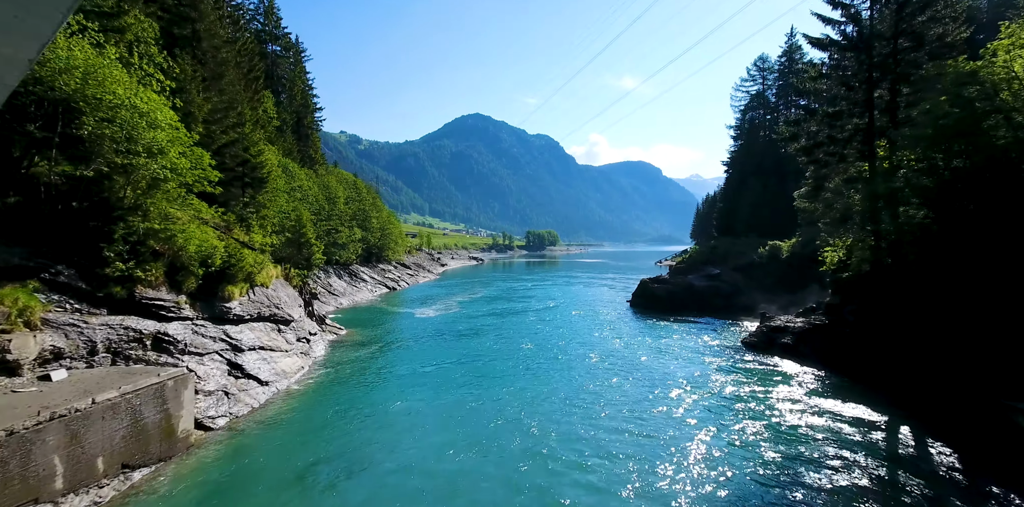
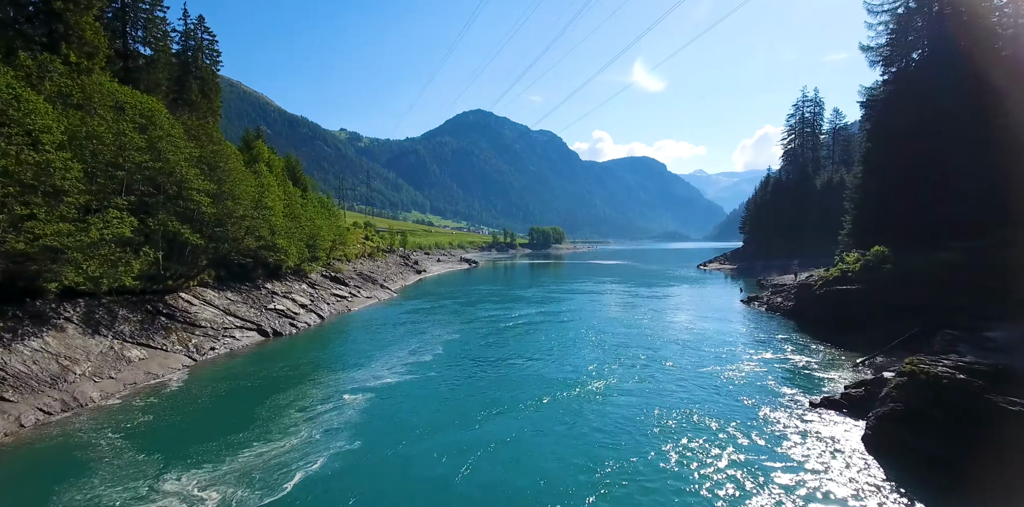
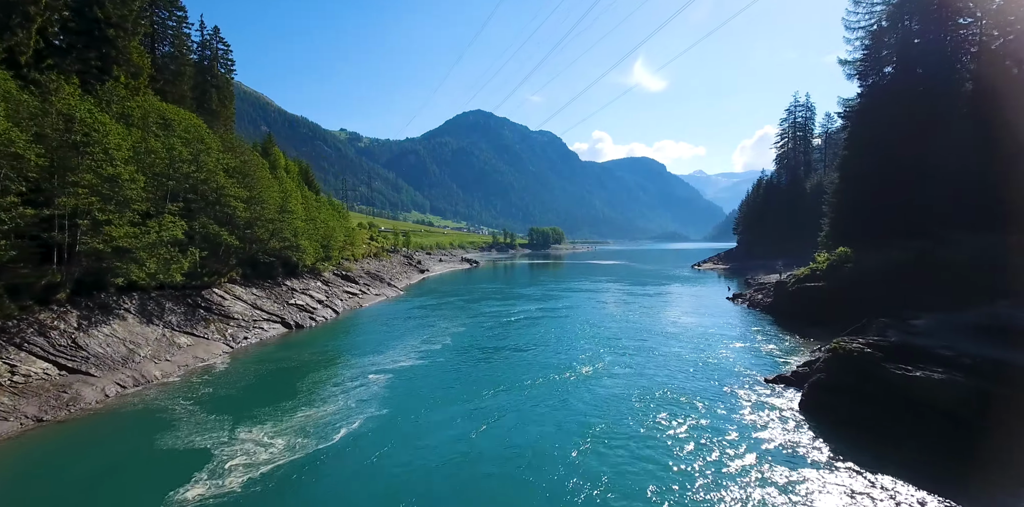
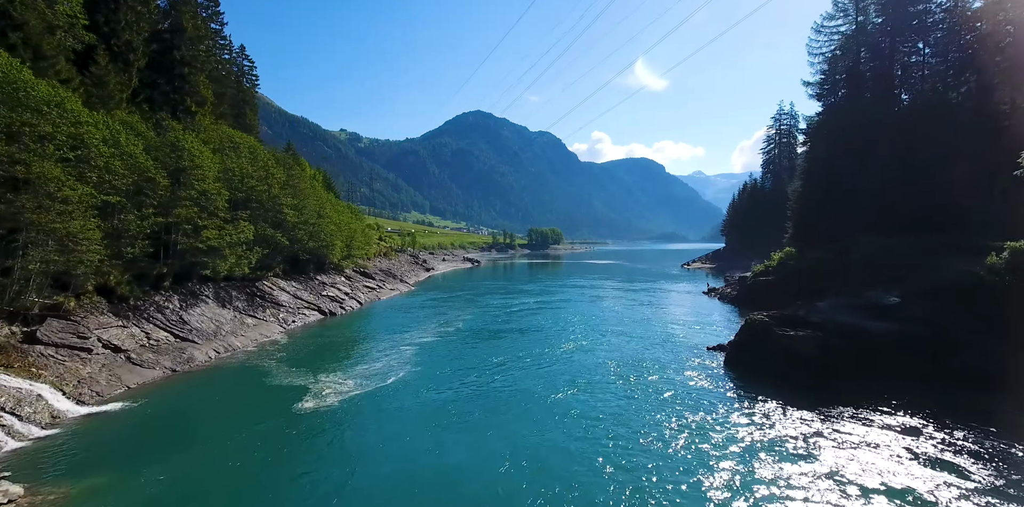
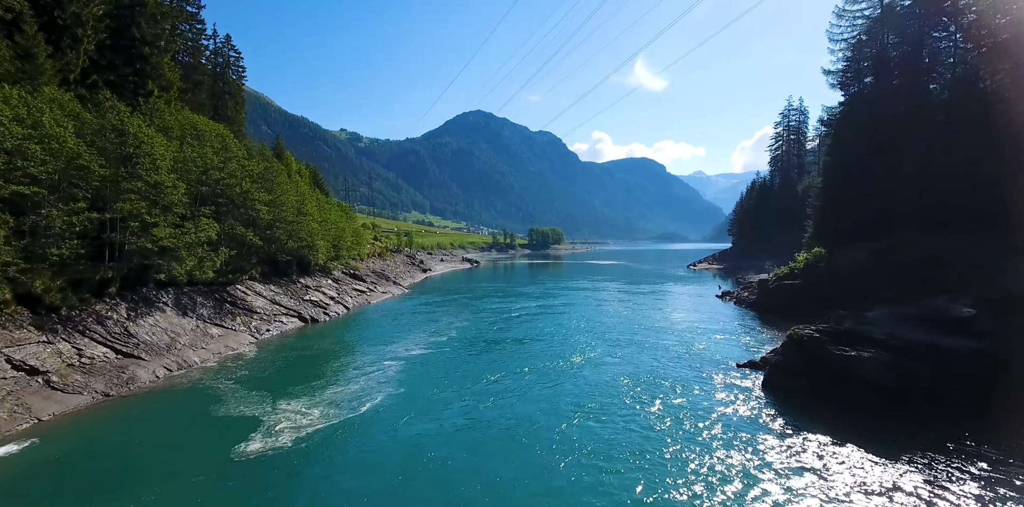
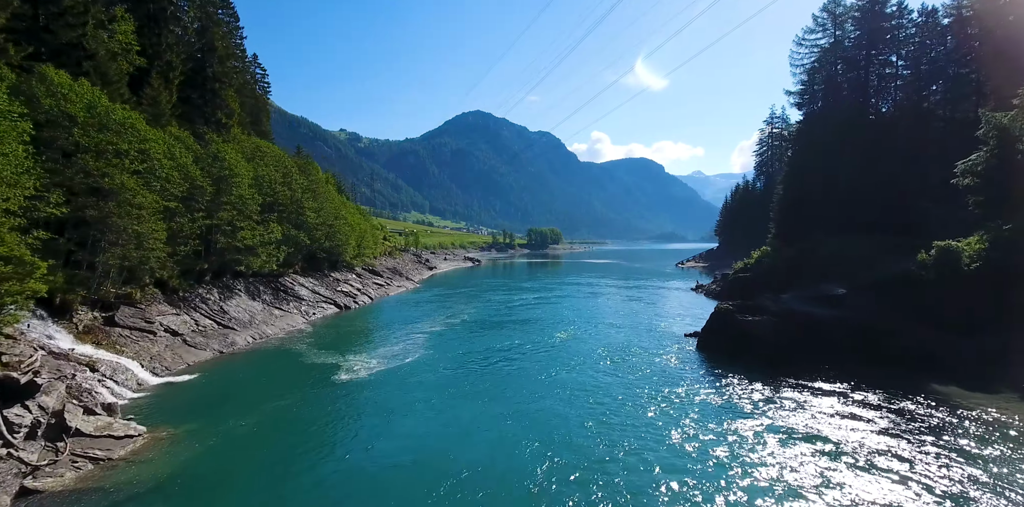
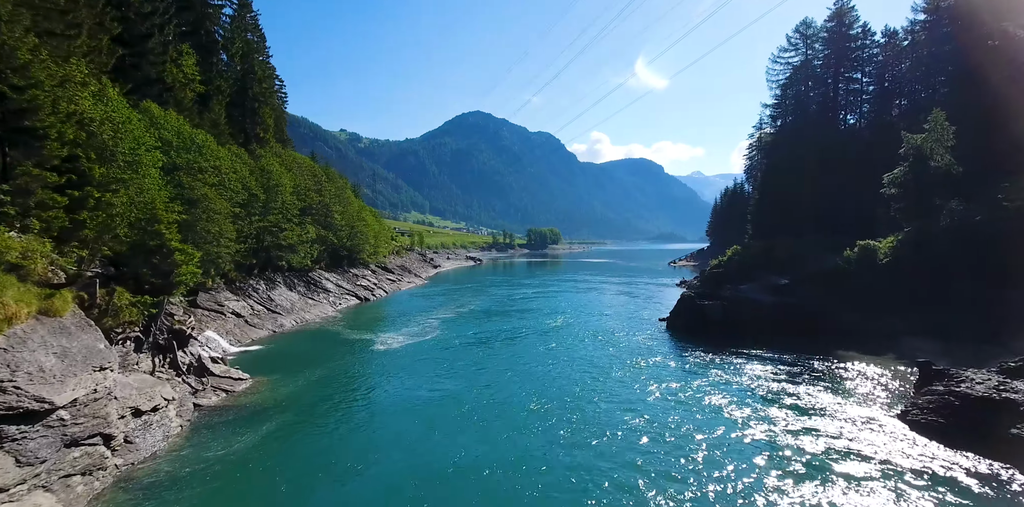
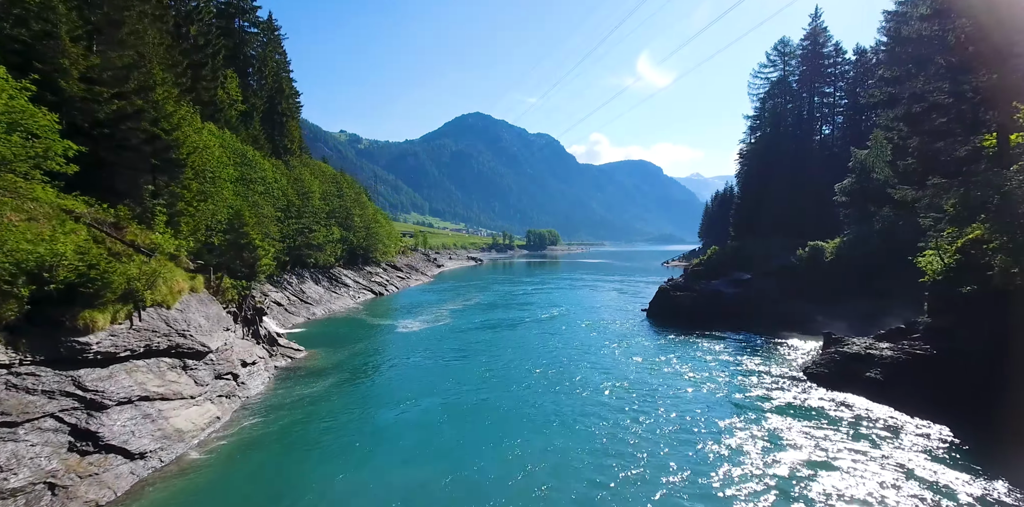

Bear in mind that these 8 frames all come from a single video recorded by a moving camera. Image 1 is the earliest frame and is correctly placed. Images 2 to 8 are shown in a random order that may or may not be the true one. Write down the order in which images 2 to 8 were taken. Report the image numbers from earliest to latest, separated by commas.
8, 7, 6, 4, 5, 3, 2
